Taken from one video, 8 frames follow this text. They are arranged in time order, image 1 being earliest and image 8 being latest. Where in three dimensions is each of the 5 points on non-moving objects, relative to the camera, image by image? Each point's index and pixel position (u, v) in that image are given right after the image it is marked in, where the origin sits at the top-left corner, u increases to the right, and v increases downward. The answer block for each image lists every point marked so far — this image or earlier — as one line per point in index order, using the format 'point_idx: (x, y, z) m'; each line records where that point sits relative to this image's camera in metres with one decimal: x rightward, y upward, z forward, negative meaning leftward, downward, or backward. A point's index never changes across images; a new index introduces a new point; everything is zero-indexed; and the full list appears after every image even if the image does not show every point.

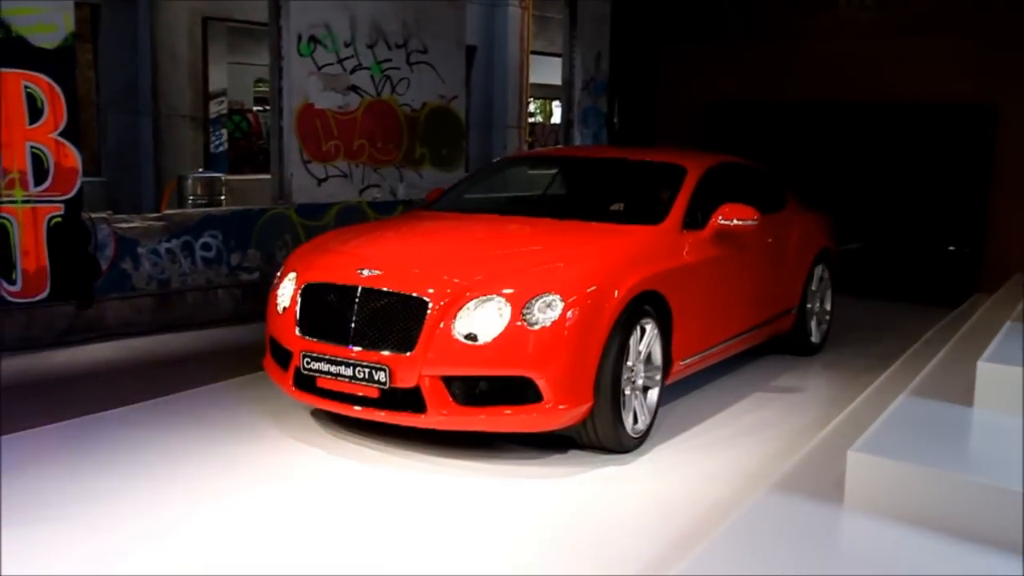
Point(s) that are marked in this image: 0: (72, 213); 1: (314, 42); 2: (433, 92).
0: (-3.5, +0.6, +6.6) m
1: (-1.7, +2.1, +7.2) m
2: (-0.8, +1.9, +8.4) m
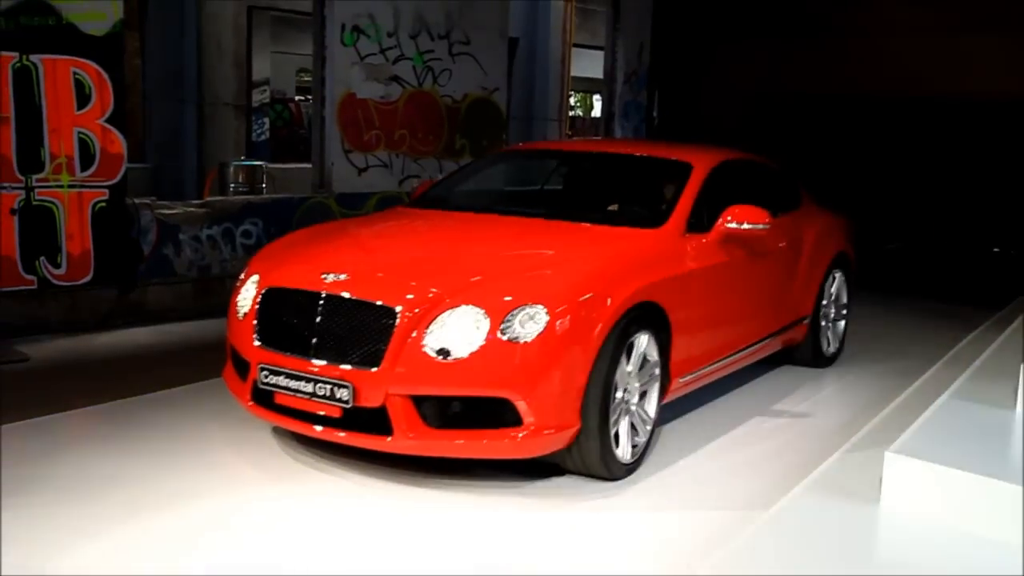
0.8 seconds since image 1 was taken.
0: (-3.2, +0.7, +6.7) m
1: (-1.3, +2.2, +7.2) m
2: (-0.4, +2.0, +8.4) m
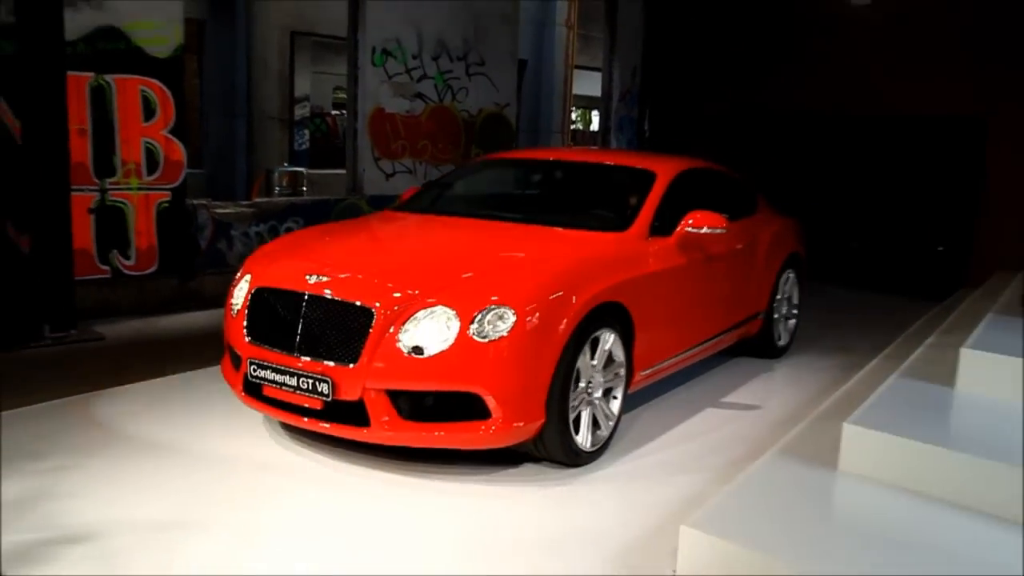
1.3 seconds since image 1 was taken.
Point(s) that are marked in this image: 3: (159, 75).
0: (-3.1, +0.8, +7.7) m
1: (-1.2, +2.3, +8.2) m
2: (-0.3, +2.1, +9.3) m
3: (-3.2, +1.9, +7.5) m
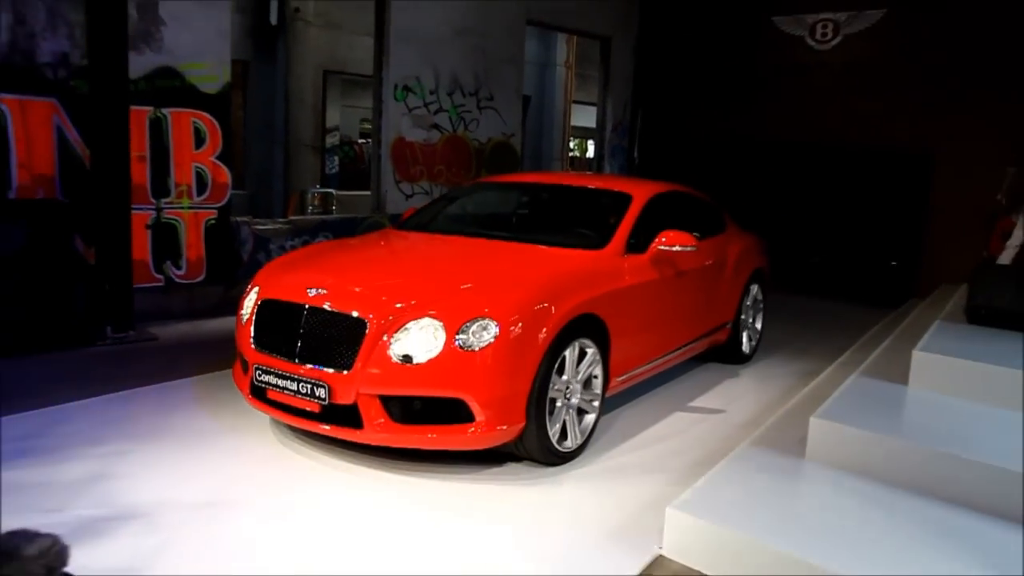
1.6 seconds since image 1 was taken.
0: (-3.0, +0.7, +8.7) m
1: (-1.2, +2.2, +9.2) m
2: (-0.2, +2.0, +10.4) m
3: (-3.1, +1.8, +8.5) m
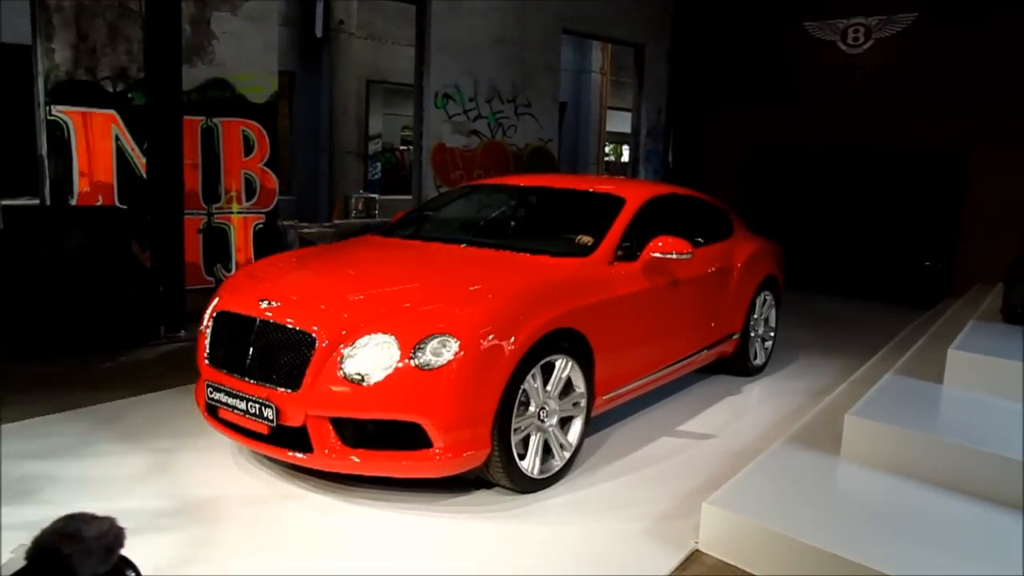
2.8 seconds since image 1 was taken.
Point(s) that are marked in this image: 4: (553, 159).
0: (-2.6, +0.7, +9.1) m
1: (-0.7, +2.2, +9.5) m
2: (+0.3, +1.9, +10.5) m
3: (-2.7, +1.8, +8.9) m
4: (+0.5, +1.7, +10.8) m
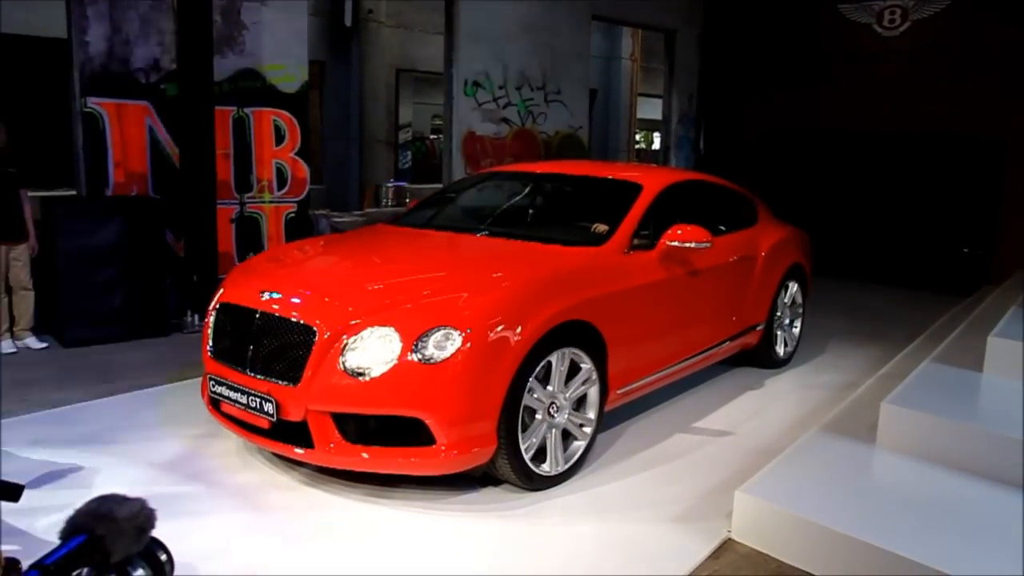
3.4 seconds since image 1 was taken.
0: (-2.3, +0.8, +9.2) m
1: (-0.4, +2.3, +9.4) m
2: (+0.7, +2.1, +10.4) m
3: (-2.4, +1.9, +9.0) m
4: (+0.9, +1.8, +10.7) m
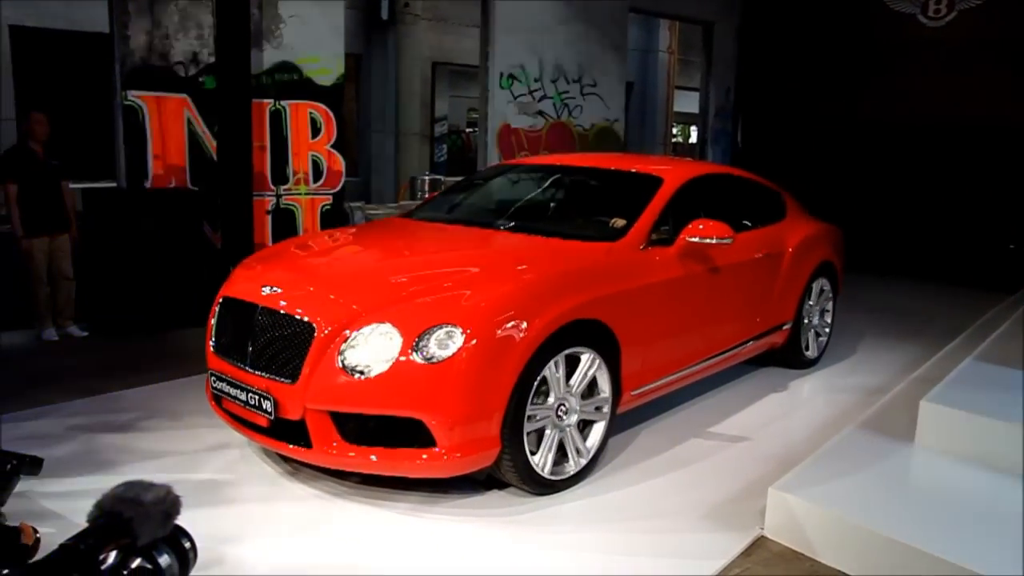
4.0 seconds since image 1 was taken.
0: (-1.9, +0.9, +9.2) m
1: (0.0, +2.3, +9.4) m
2: (+1.1, +2.1, +10.3) m
3: (-2.0, +2.0, +9.0) m
4: (+1.4, +1.9, +10.6) m
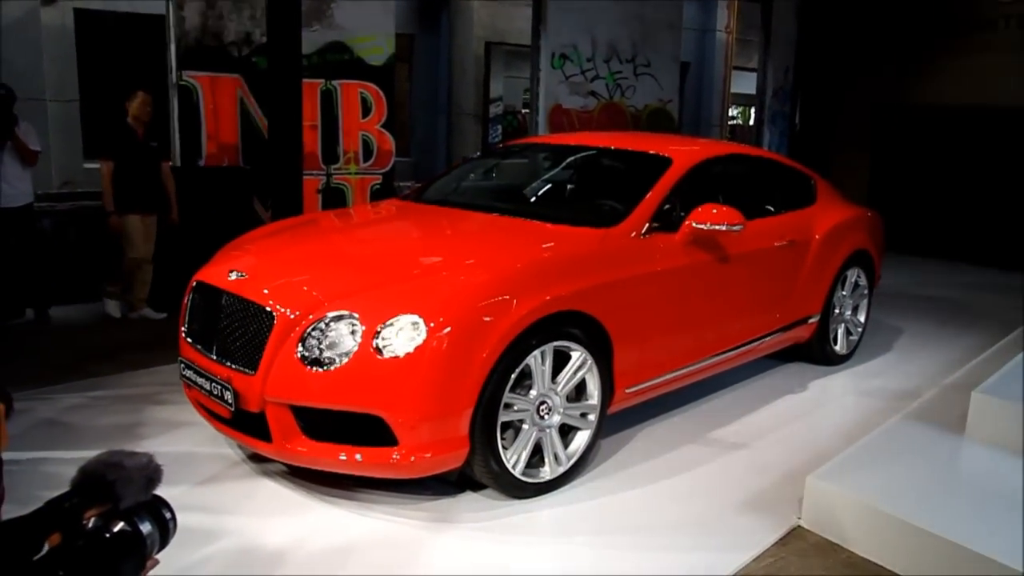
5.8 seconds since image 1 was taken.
0: (-1.4, +1.2, +9.2) m
1: (+0.6, +2.5, +9.2) m
2: (+1.8, +2.3, +10.0) m
3: (-1.5, +2.2, +9.0) m
4: (+2.0, +2.1, +10.3) m
